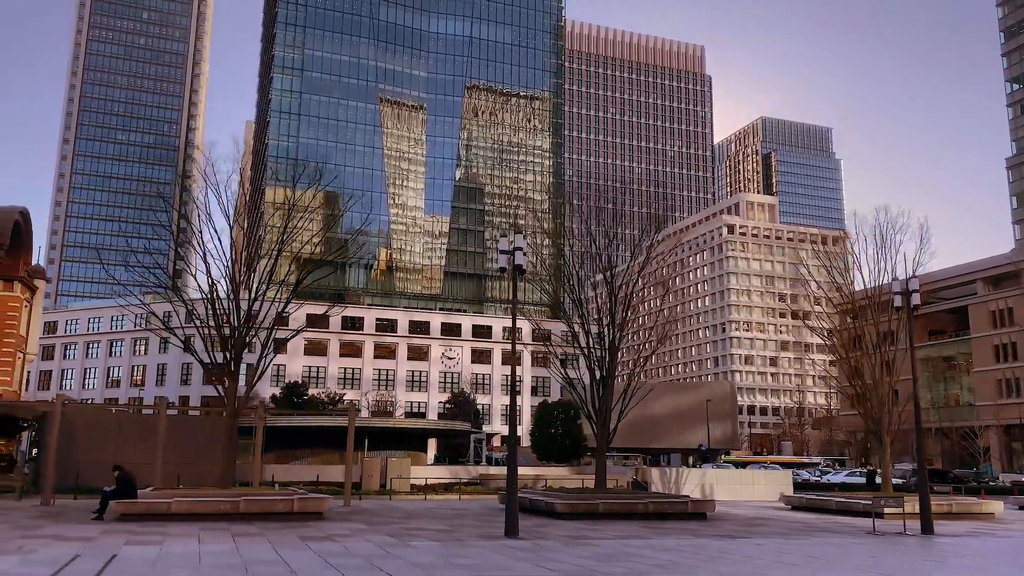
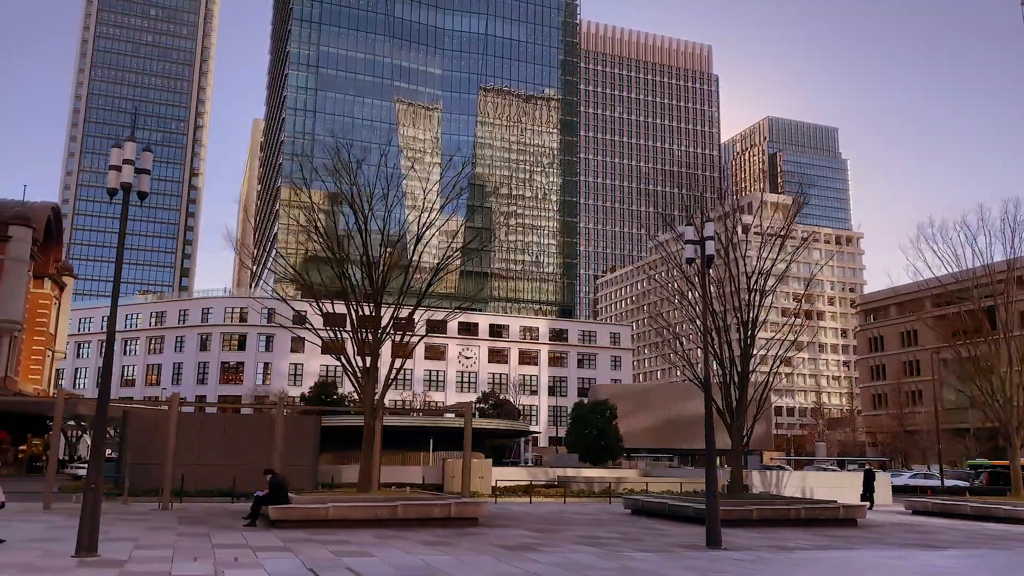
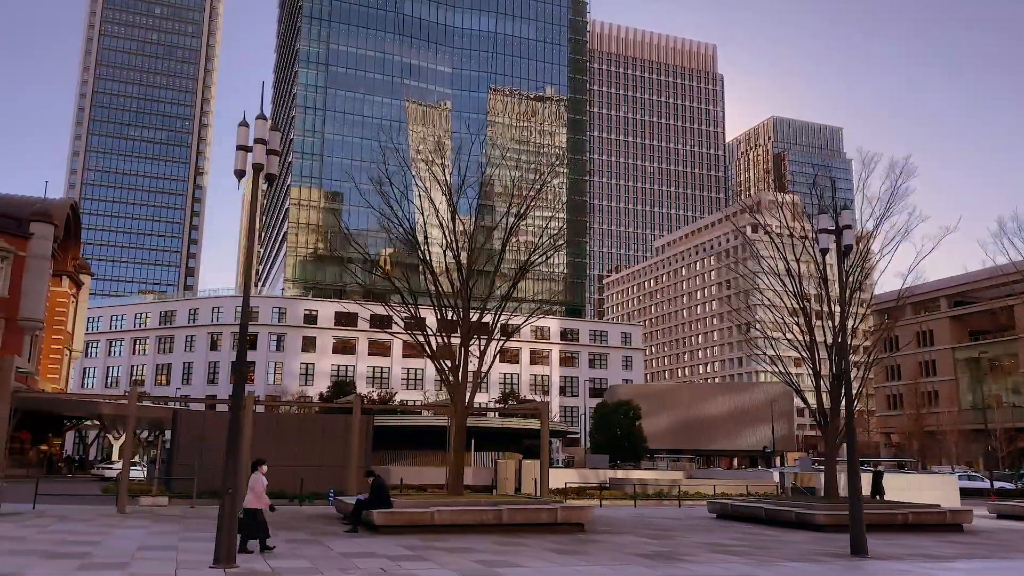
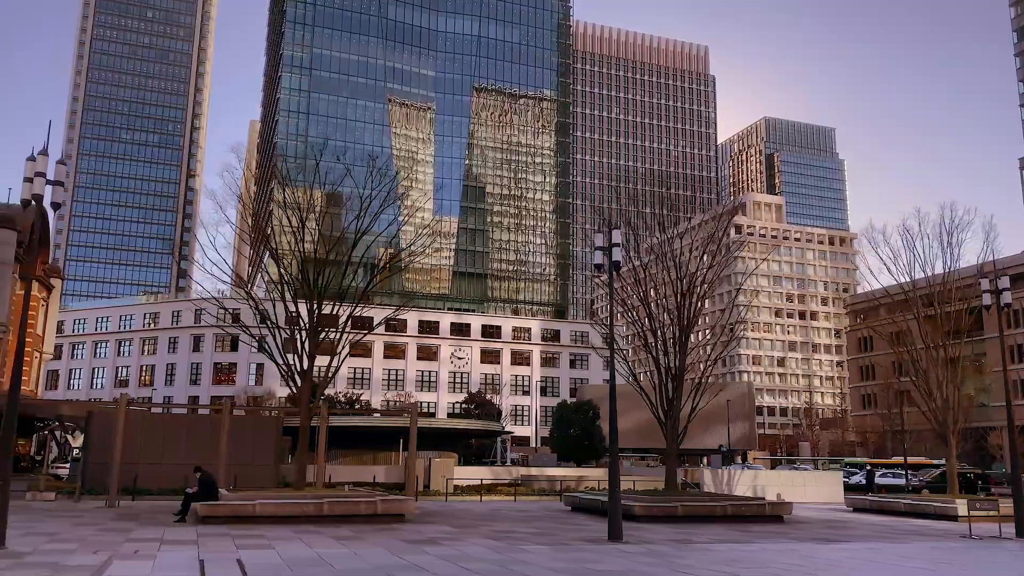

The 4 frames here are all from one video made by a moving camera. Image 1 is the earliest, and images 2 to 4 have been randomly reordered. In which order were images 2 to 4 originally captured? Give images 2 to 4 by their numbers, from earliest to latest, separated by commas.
4, 2, 3
